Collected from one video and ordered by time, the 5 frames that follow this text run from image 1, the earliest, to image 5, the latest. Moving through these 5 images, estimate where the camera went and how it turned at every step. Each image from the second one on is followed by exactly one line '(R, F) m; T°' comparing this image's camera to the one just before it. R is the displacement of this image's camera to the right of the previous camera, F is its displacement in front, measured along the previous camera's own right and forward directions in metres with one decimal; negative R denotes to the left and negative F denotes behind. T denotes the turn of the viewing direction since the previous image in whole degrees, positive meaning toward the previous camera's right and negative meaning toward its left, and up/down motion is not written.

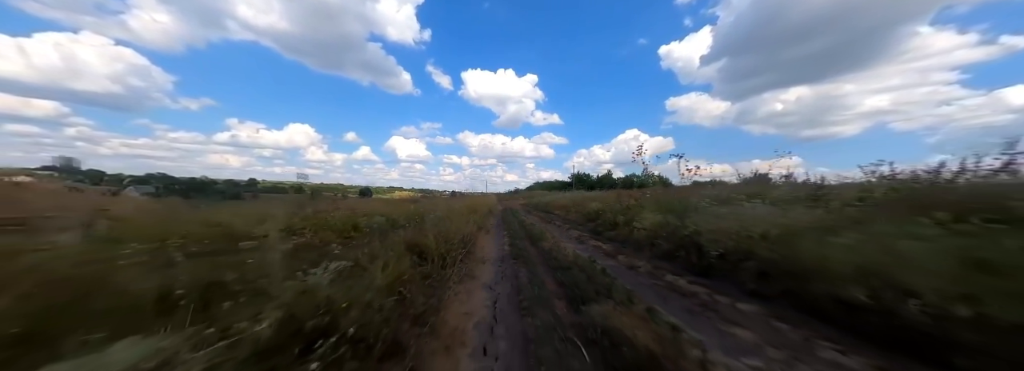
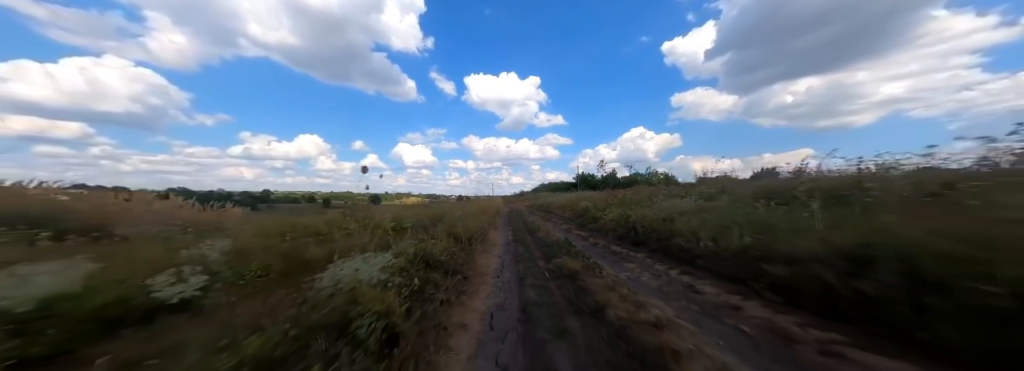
(+0.3, -3.5) m; -1°
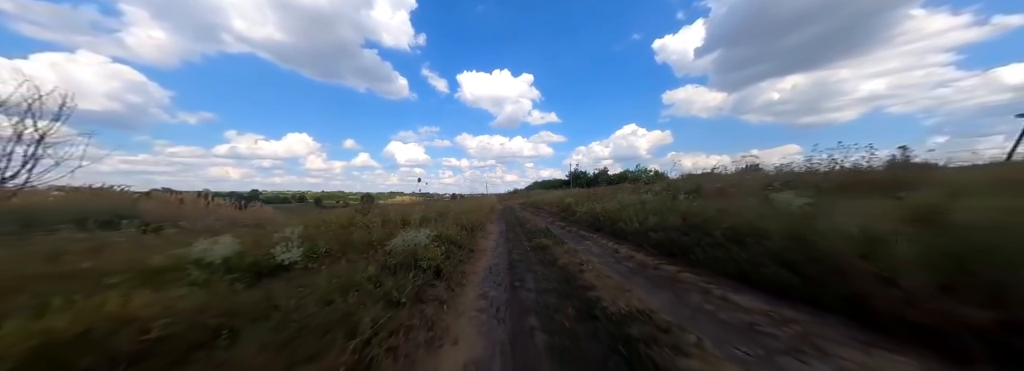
(+0.1, -2.8) m; +1°
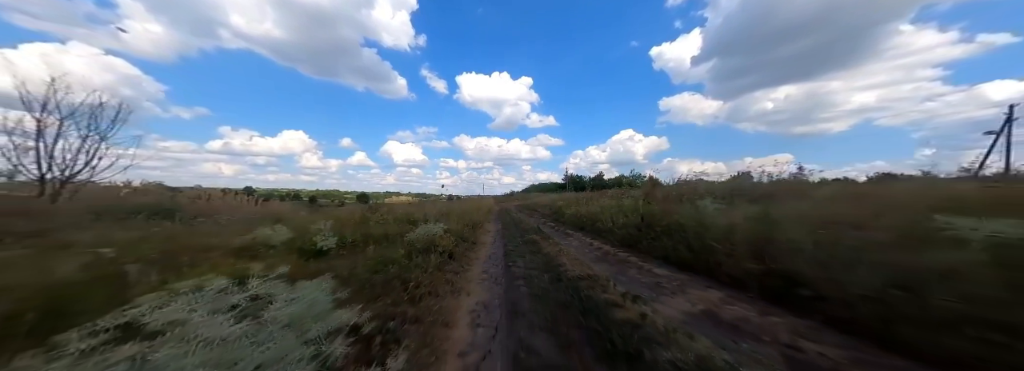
(0.0, -1.9) m; +1°
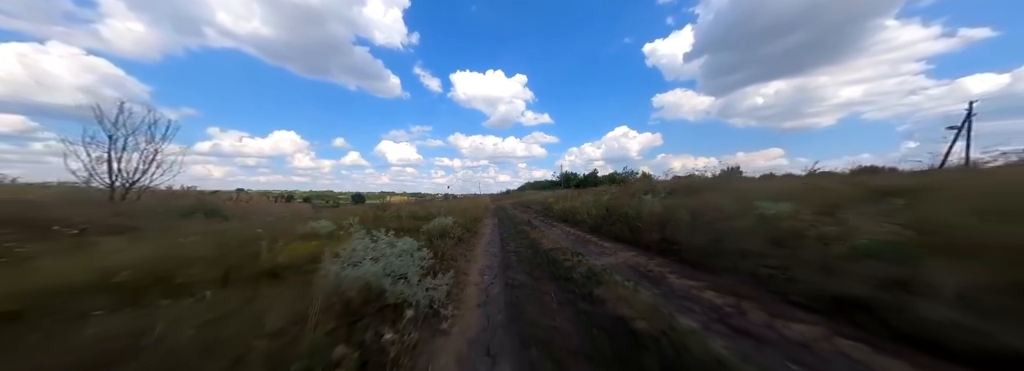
(+0.1, -2.5) m; +1°
